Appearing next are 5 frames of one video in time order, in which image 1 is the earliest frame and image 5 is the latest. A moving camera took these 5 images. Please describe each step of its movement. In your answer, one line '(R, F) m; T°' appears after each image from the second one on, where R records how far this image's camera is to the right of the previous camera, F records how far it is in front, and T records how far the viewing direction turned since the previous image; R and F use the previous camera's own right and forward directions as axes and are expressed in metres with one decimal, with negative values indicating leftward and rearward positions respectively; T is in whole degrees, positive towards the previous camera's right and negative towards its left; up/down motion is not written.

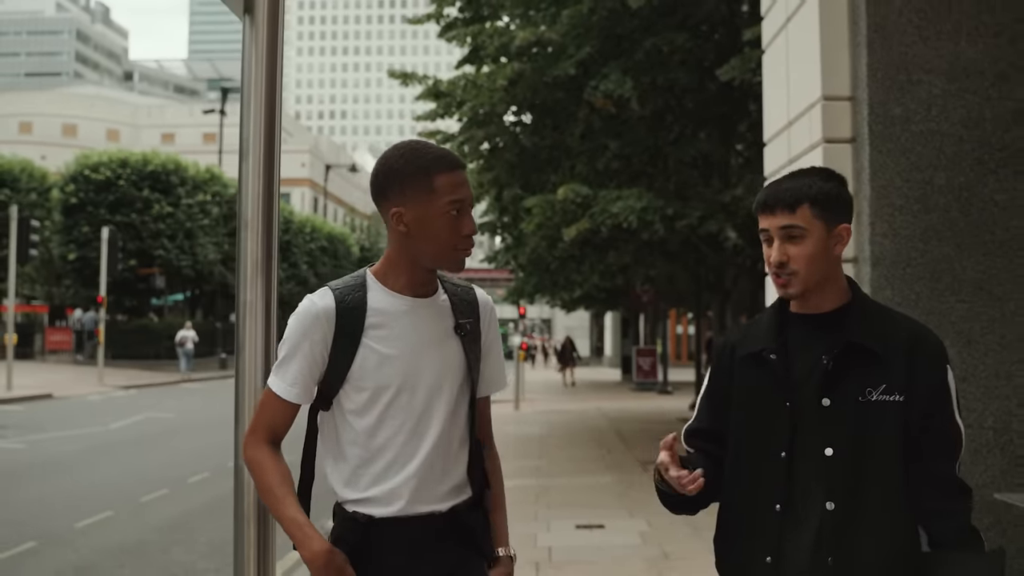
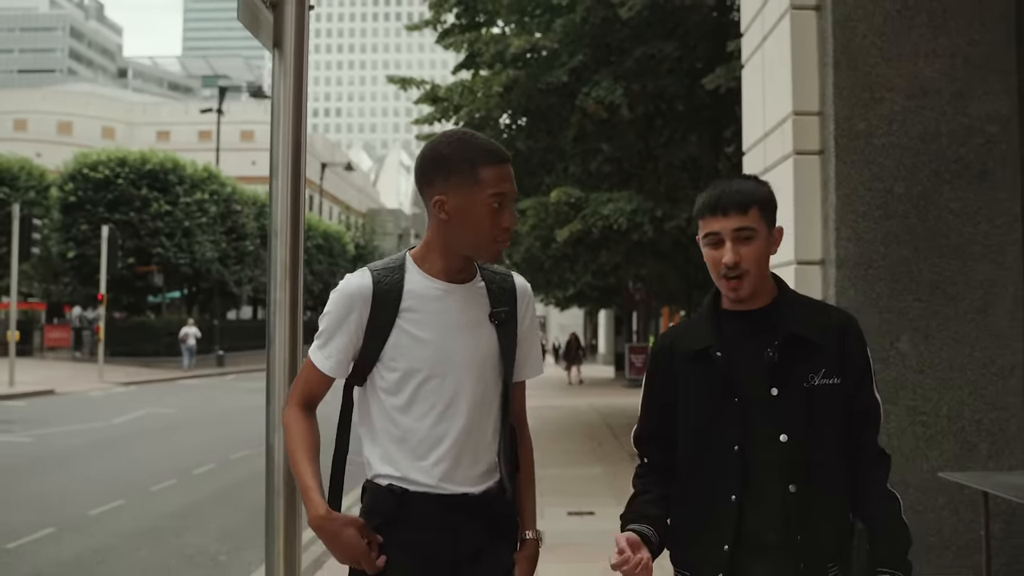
(0.0, -0.4) m; 0°
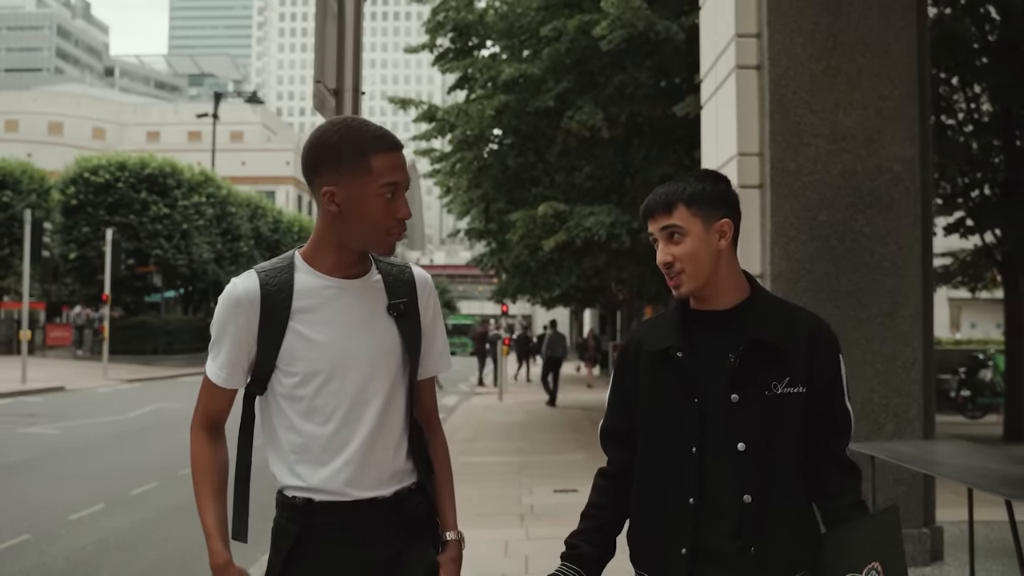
(-0.1, -1.1) m; +1°
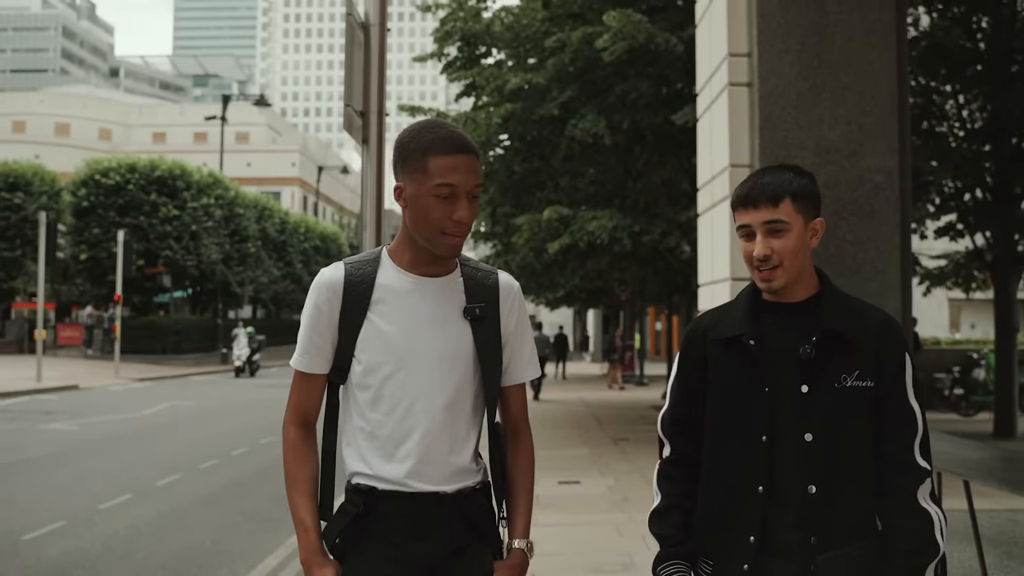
(0.0, -0.5) m; 0°
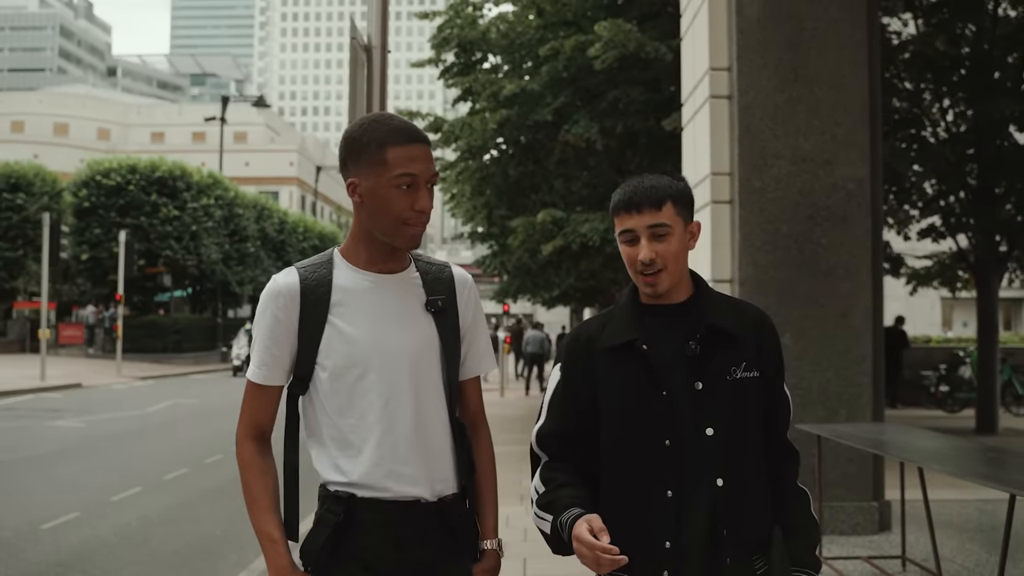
(0.0, -0.4) m; 0°
